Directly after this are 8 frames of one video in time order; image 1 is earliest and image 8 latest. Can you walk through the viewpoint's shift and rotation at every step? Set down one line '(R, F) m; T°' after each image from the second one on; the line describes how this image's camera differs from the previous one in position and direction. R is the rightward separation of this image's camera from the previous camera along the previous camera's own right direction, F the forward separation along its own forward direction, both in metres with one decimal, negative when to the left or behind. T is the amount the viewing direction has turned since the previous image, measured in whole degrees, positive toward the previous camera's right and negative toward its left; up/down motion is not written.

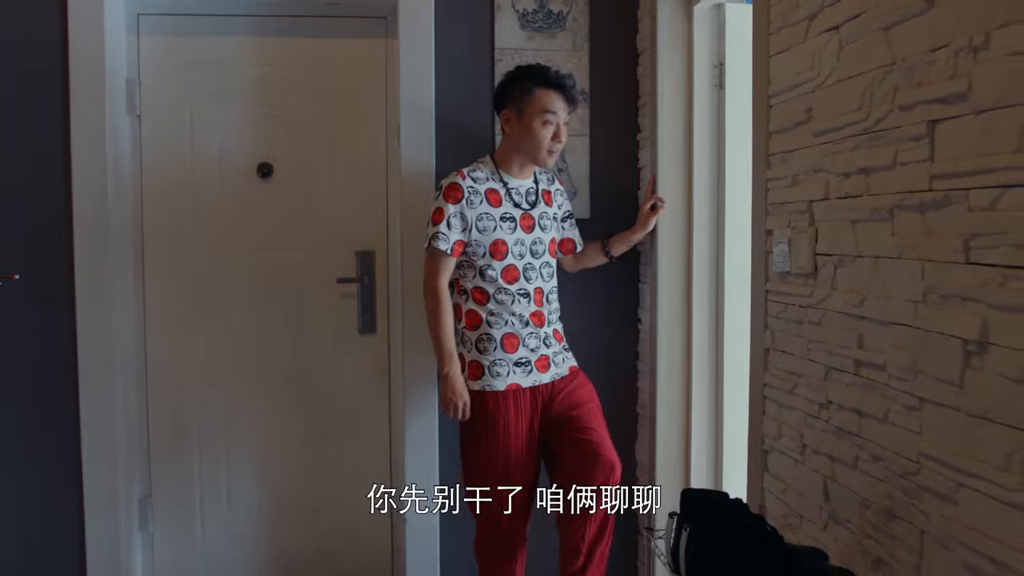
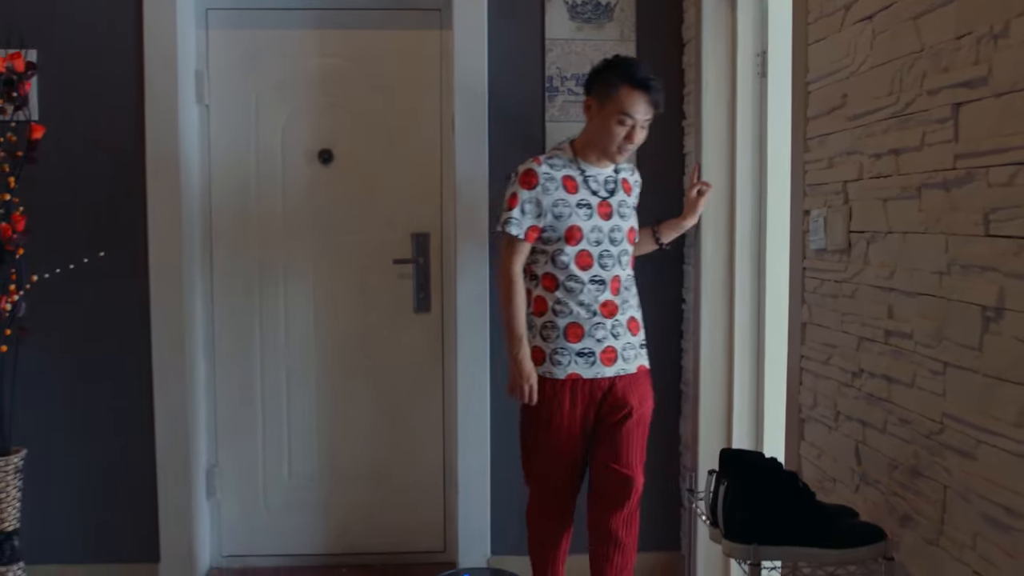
(0.0, -0.1) m; -3°
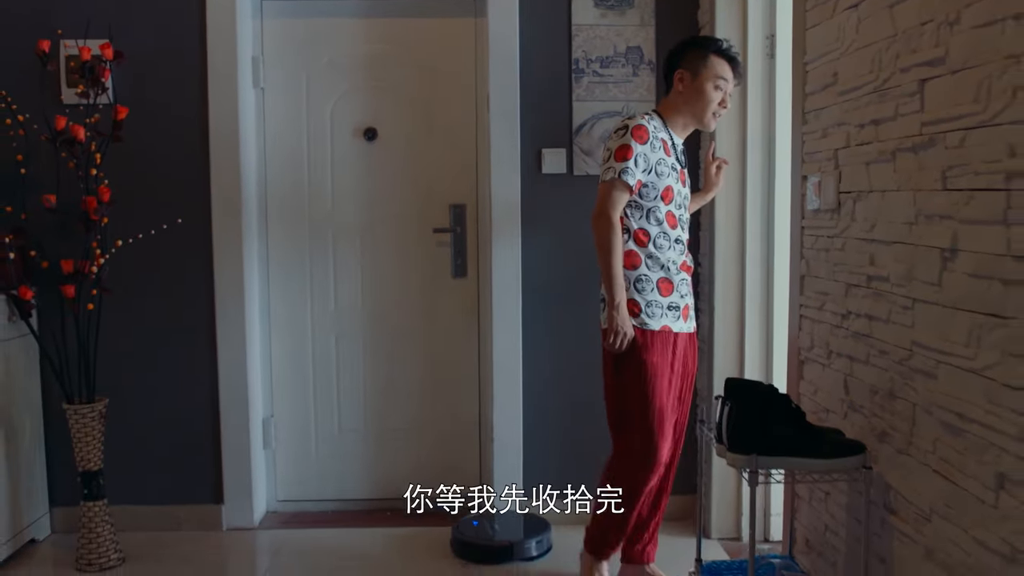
(0.0, -0.3) m; -1°
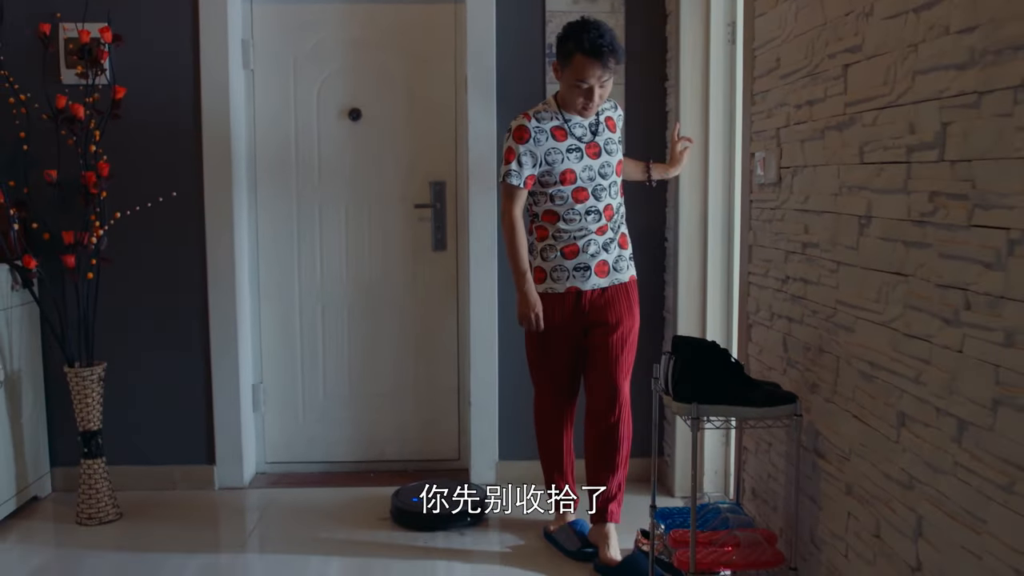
(+0.1, -0.2) m; +1°
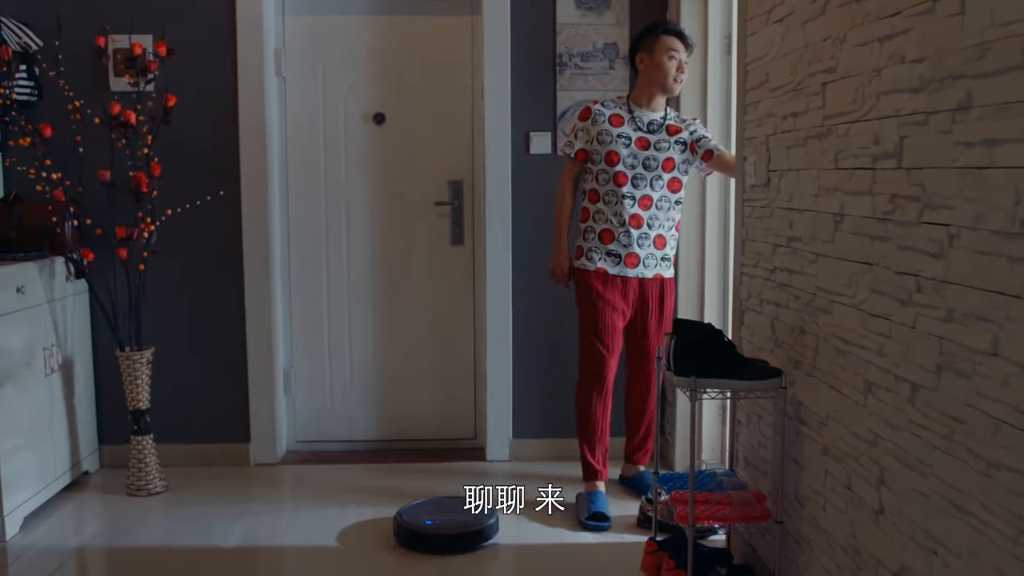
(-0.1, -0.3) m; 0°
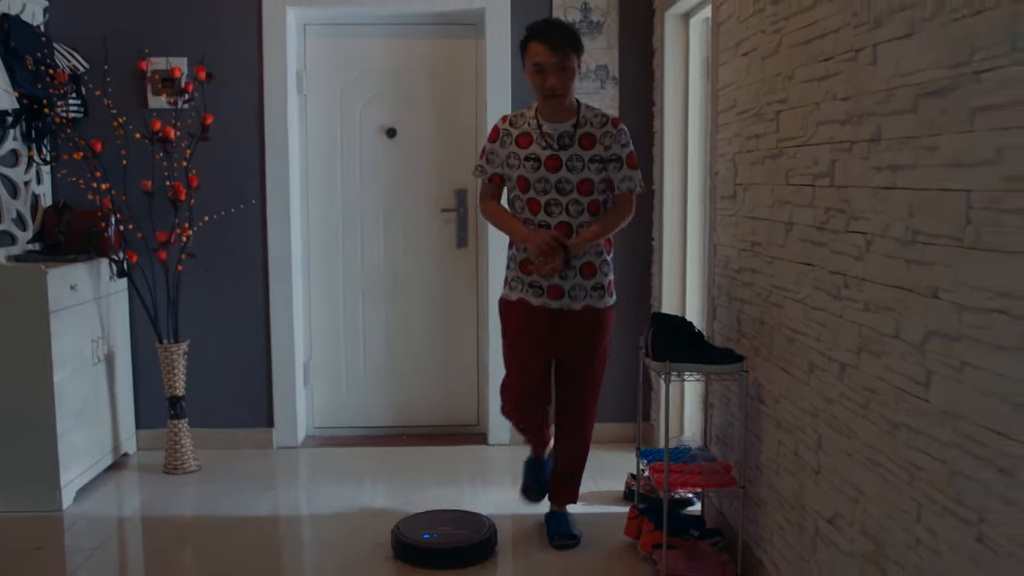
(0.0, -0.3) m; 0°
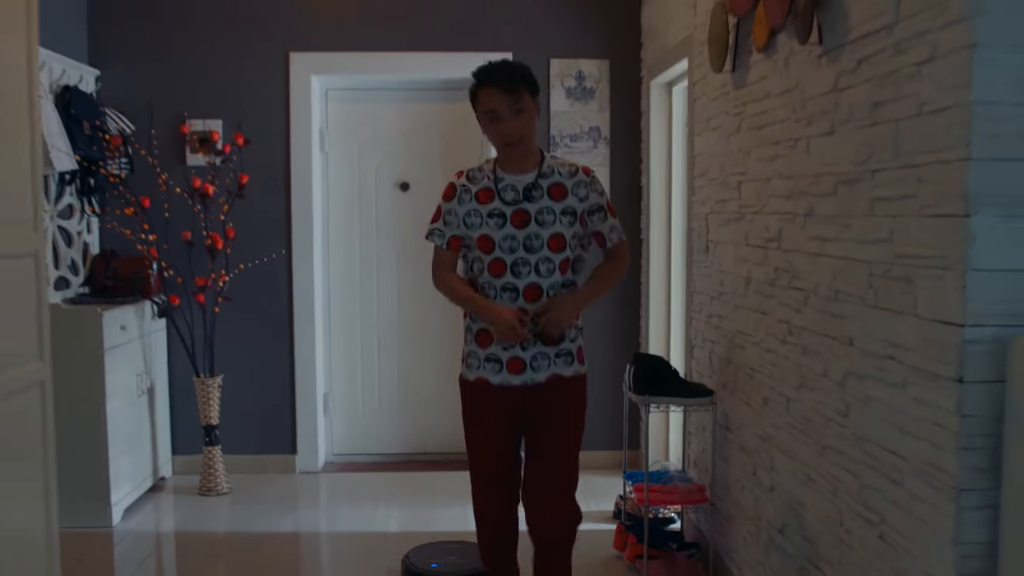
(0.0, -0.4) m; 0°
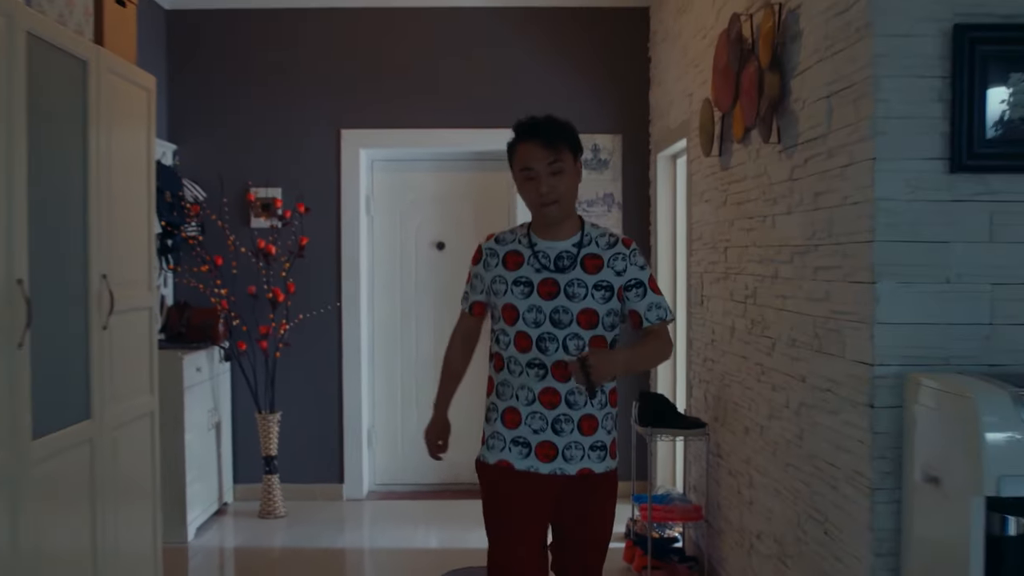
(0.0, -0.5) m; -1°
